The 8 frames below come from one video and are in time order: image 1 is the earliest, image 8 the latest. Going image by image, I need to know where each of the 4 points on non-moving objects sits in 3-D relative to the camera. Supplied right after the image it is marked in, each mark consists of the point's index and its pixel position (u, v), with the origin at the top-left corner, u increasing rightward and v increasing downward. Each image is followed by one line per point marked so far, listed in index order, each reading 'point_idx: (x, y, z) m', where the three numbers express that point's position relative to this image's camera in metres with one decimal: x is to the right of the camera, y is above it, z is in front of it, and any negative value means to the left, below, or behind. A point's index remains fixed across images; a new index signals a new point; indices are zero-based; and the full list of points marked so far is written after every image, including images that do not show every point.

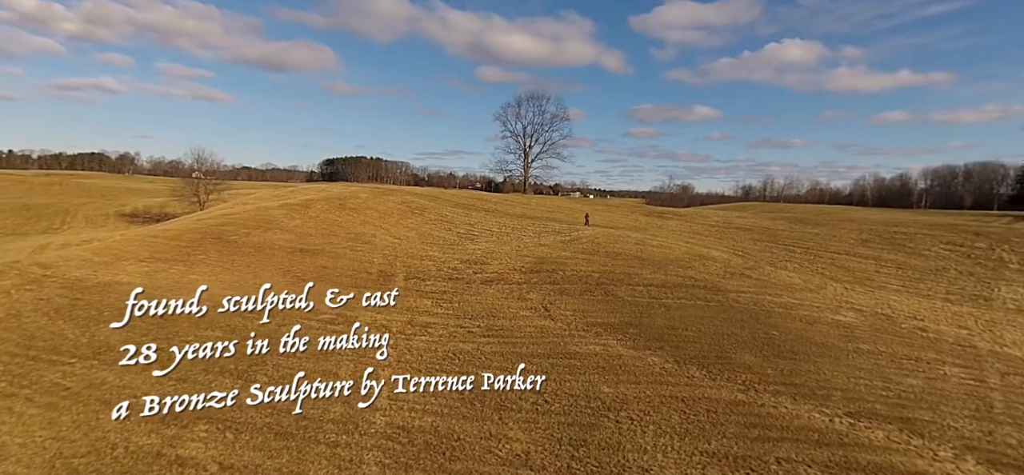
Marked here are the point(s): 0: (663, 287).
0: (+5.6, -1.8, +17.6) m
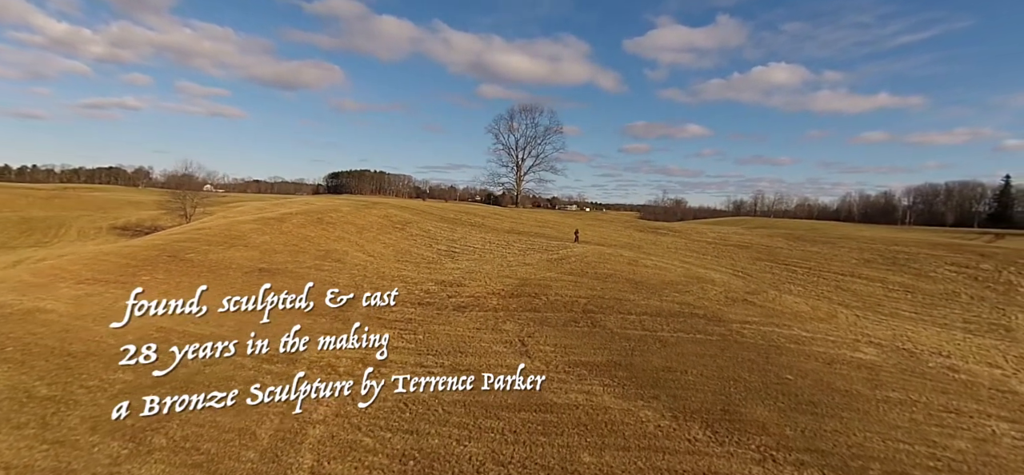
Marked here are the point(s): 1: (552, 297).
0: (+4.8, -2.6, +15.6) m
1: (+1.5, -2.2, +17.4) m
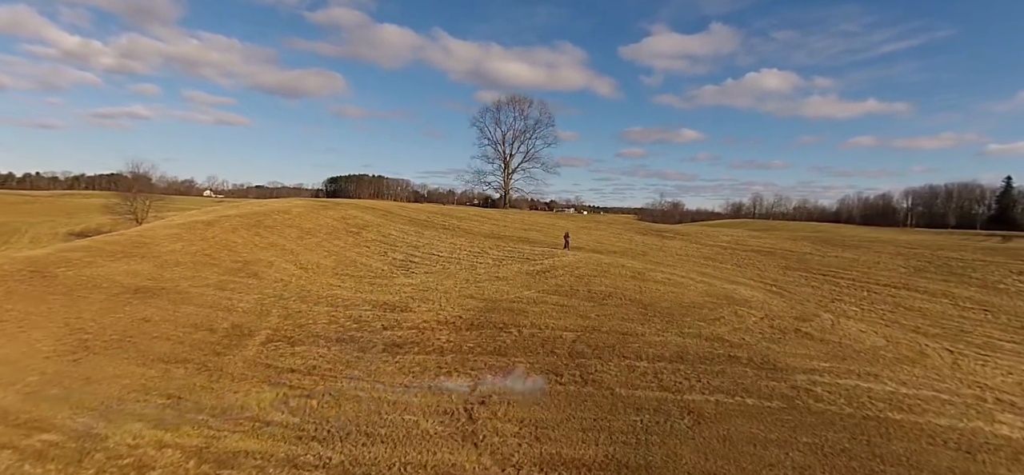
0: (+3.7, -2.7, +10.4) m
1: (+0.4, -2.3, +12.2) m
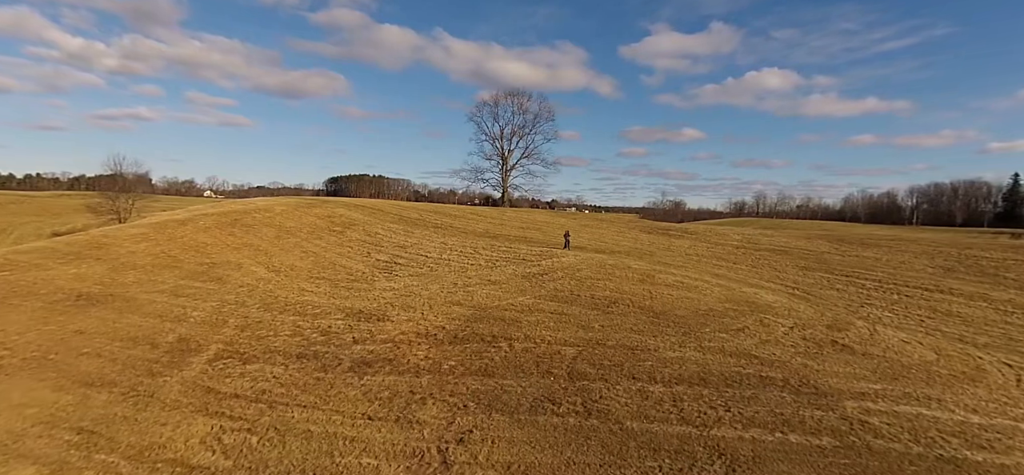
0: (+3.5, -2.7, +8.6) m
1: (+0.2, -2.3, +10.4) m
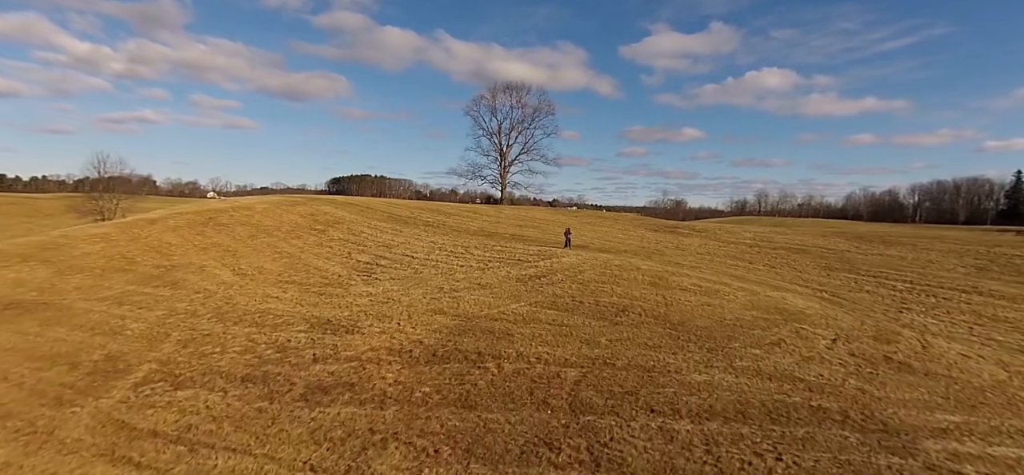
0: (+3.3, -2.6, +6.7) m
1: (0.0, -2.2, +8.5) m
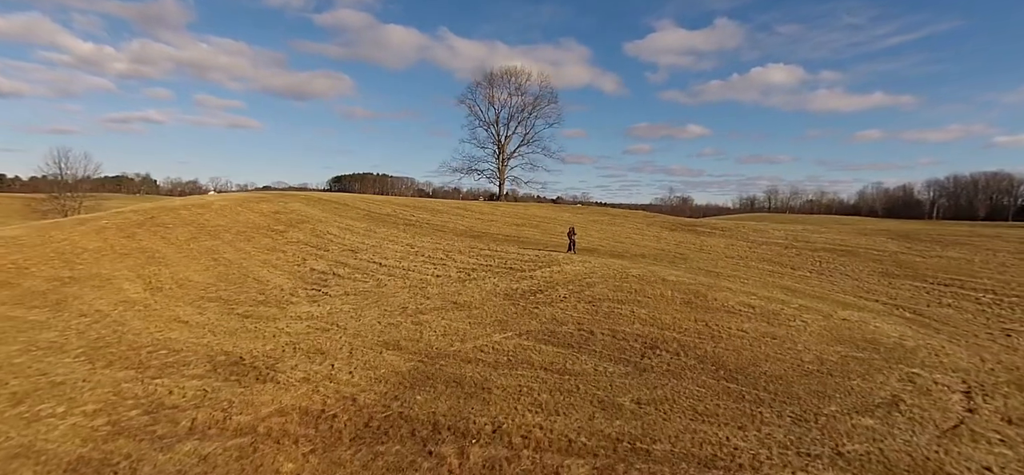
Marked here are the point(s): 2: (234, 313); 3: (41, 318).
0: (+2.9, -2.7, +3.5) m
1: (-0.4, -2.3, +5.3) m
2: (-6.0, -1.6, +10.4) m
3: (-9.5, -1.6, +9.8) m
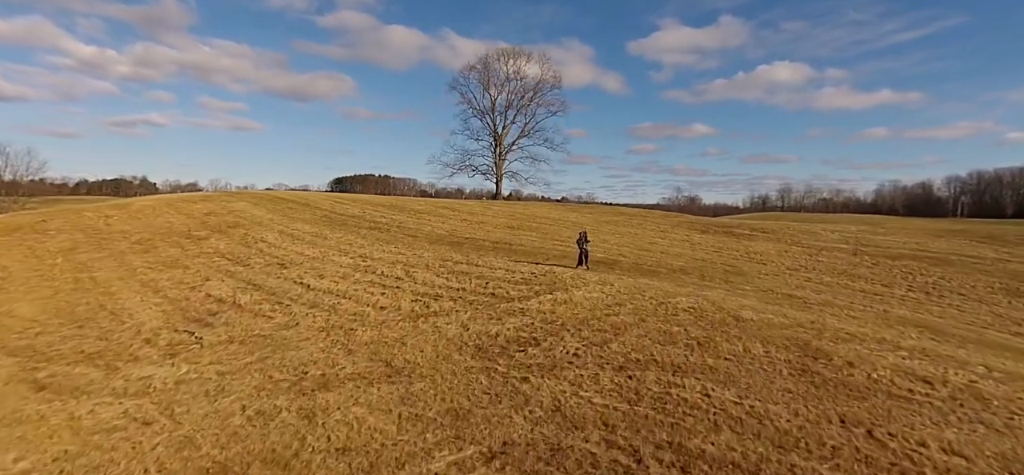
0: (+2.6, -2.8, -0.7) m
1: (-0.7, -2.5, +1.2) m
2: (-6.3, -1.8, +6.3) m
3: (-9.9, -1.9, +5.8) m
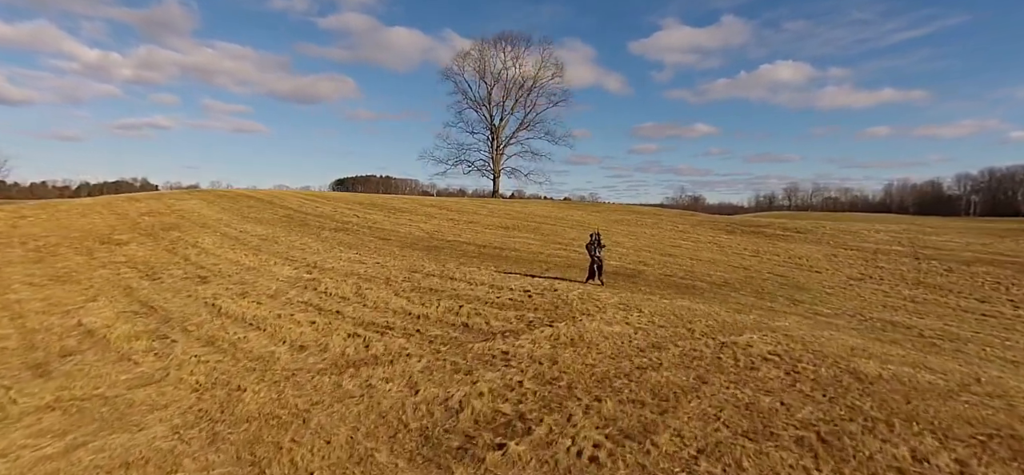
0: (+2.4, -2.9, -3.2) m
1: (-0.9, -2.6, -1.3) m
2: (-6.5, -1.9, +3.8) m
3: (-10.1, -2.0, +3.3) m
